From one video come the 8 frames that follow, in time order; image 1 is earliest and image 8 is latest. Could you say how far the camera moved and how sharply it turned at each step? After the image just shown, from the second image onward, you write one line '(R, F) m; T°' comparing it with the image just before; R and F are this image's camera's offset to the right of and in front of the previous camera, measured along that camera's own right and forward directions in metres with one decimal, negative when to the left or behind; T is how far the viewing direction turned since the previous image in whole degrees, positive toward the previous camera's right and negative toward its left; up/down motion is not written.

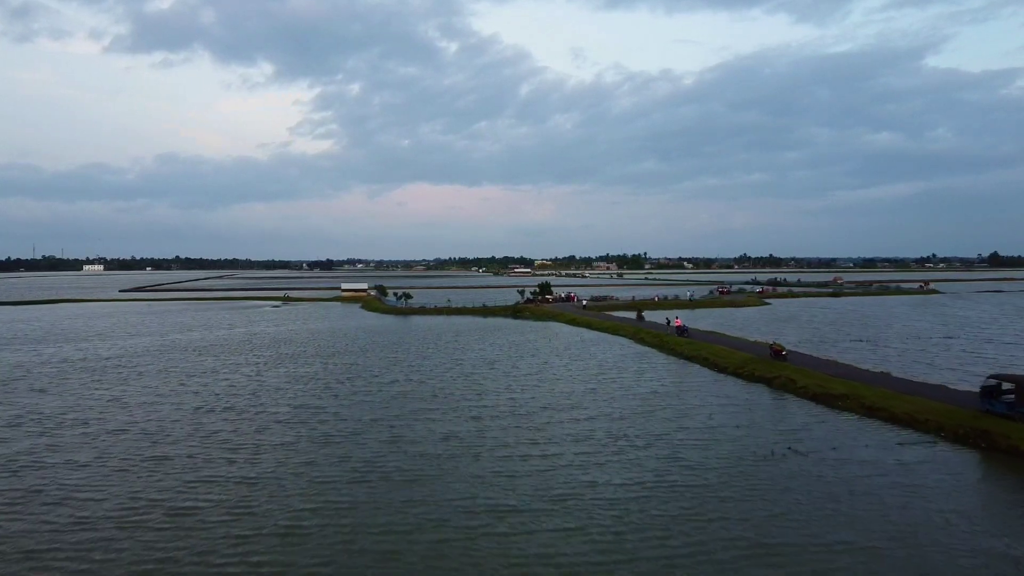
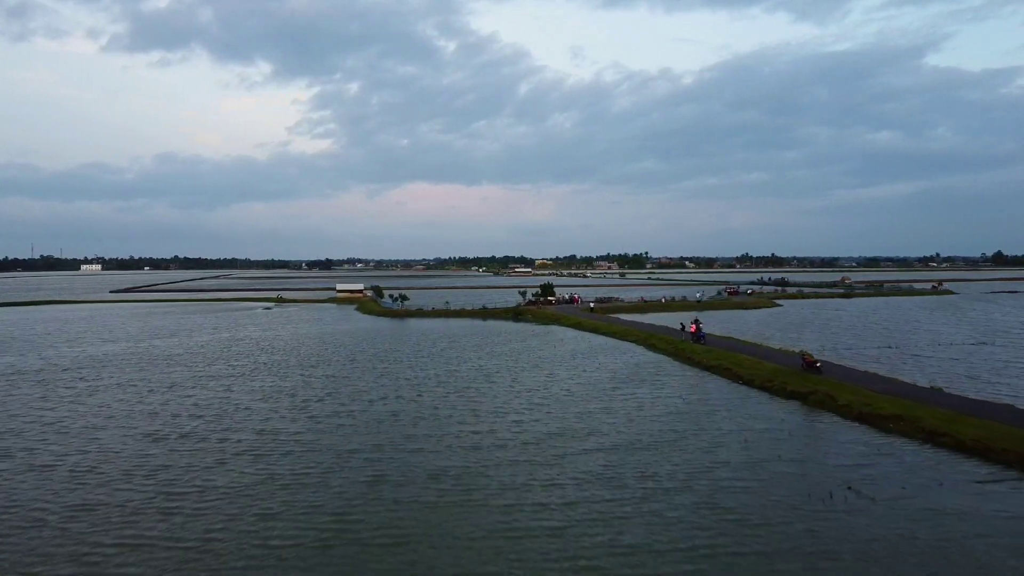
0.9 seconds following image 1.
(-0.1, +2.1) m; 0°
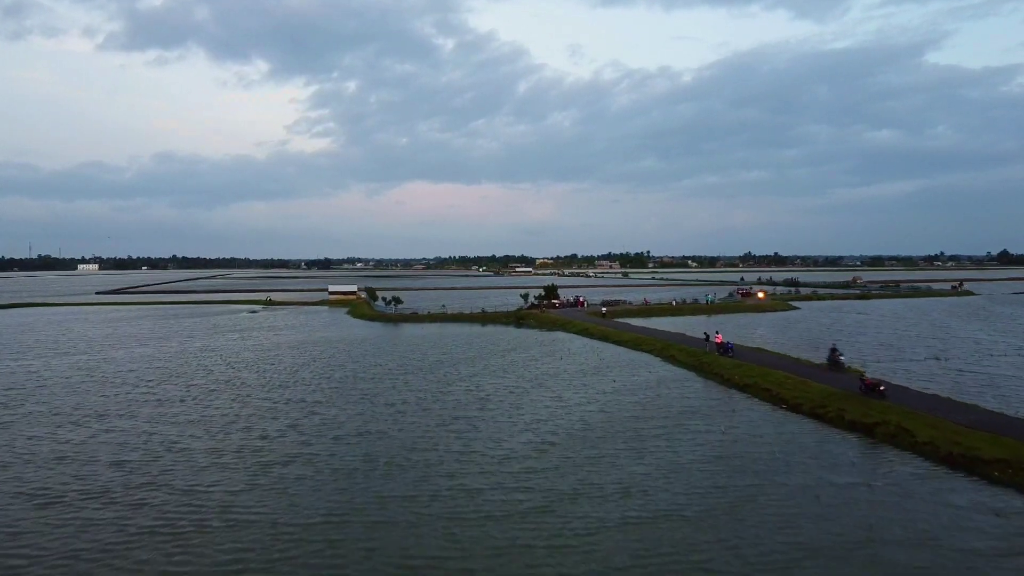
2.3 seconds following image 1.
(-0.1, +3.0) m; 0°
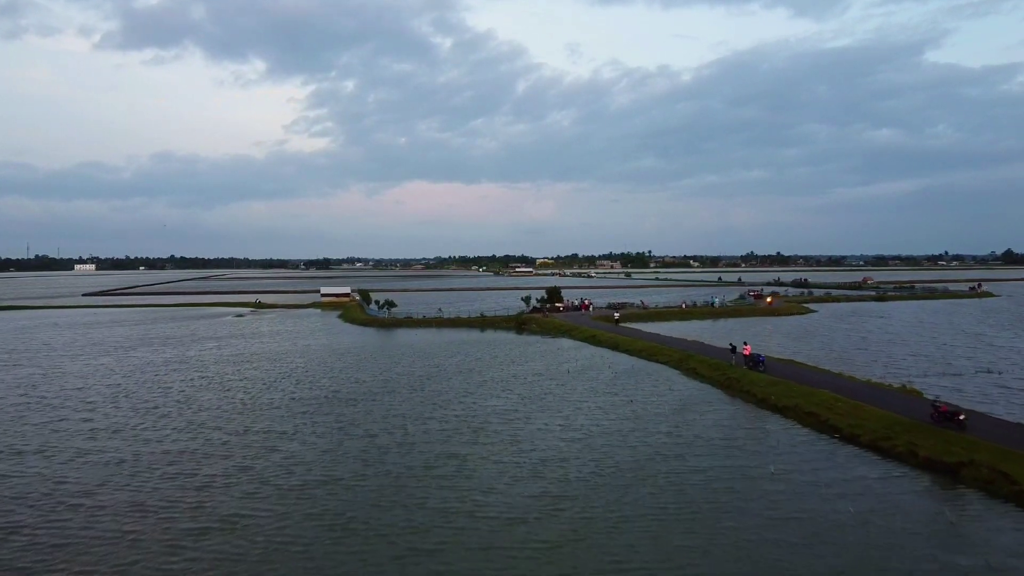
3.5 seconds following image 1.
(-0.1, +2.6) m; 0°
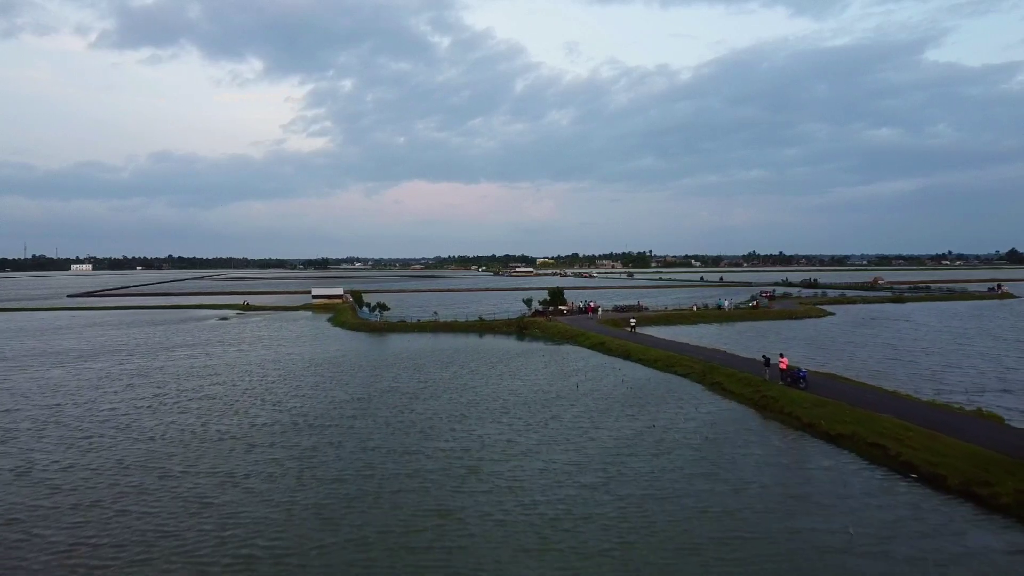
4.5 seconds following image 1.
(-0.1, +2.6) m; 0°
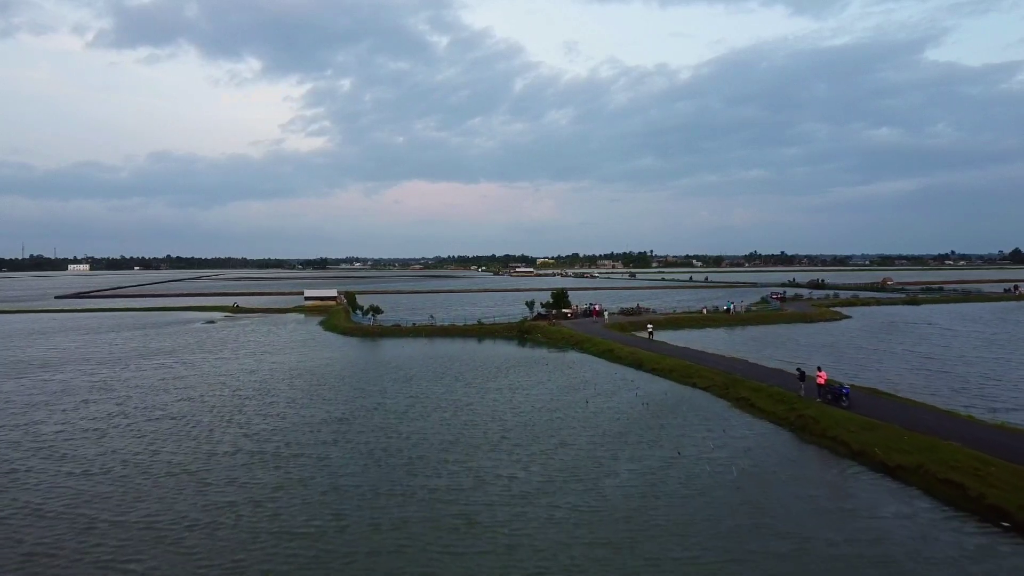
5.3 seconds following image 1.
(-0.1, +2.1) m; 0°
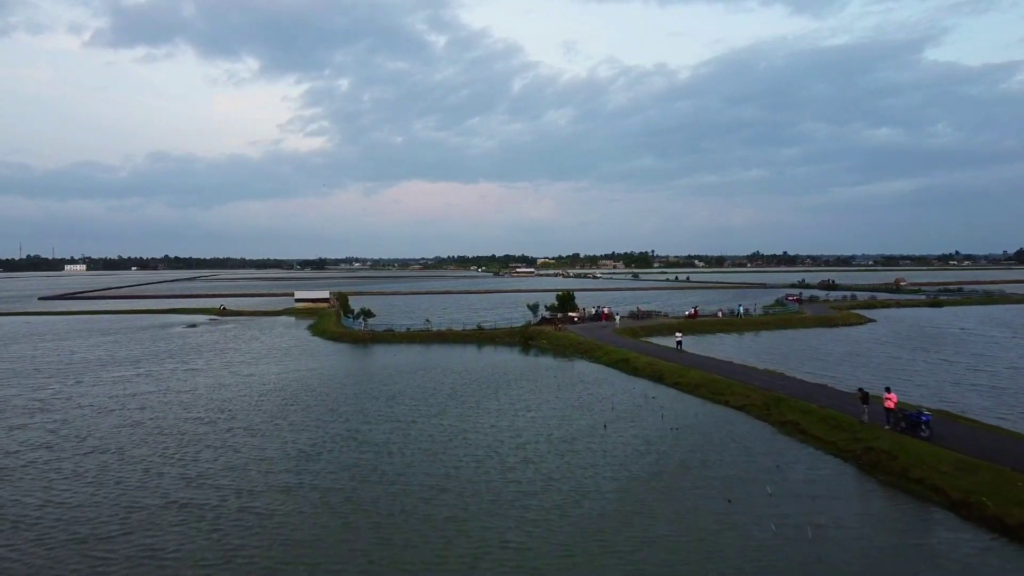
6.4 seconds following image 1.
(-0.2, +2.7) m; 0°
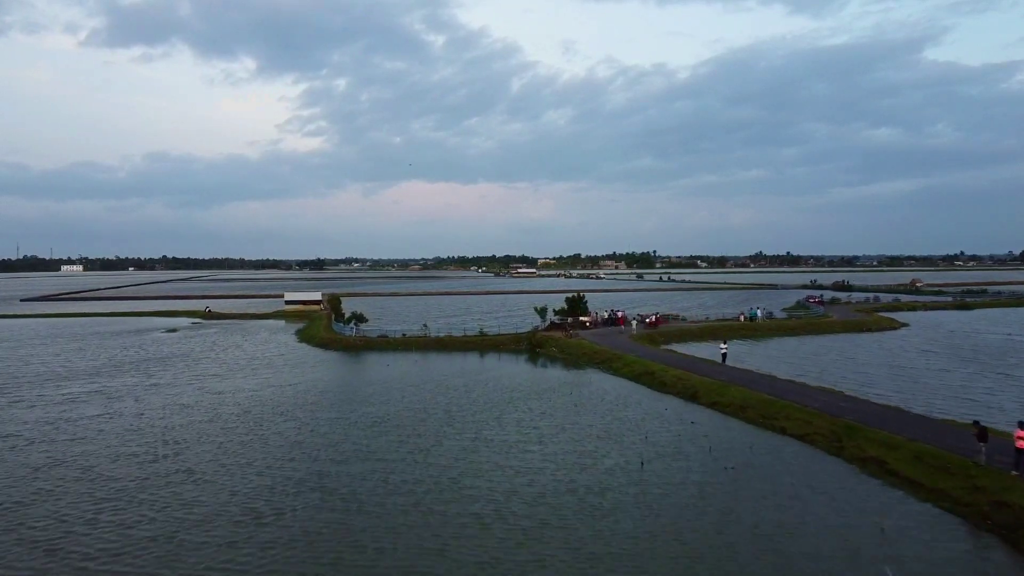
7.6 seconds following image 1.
(-0.4, +2.9) m; 0°
